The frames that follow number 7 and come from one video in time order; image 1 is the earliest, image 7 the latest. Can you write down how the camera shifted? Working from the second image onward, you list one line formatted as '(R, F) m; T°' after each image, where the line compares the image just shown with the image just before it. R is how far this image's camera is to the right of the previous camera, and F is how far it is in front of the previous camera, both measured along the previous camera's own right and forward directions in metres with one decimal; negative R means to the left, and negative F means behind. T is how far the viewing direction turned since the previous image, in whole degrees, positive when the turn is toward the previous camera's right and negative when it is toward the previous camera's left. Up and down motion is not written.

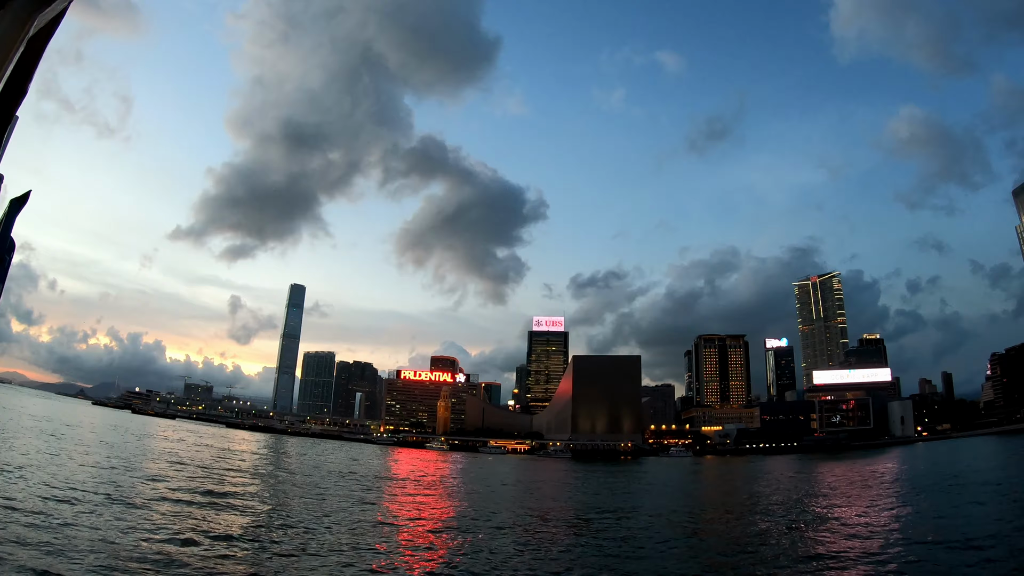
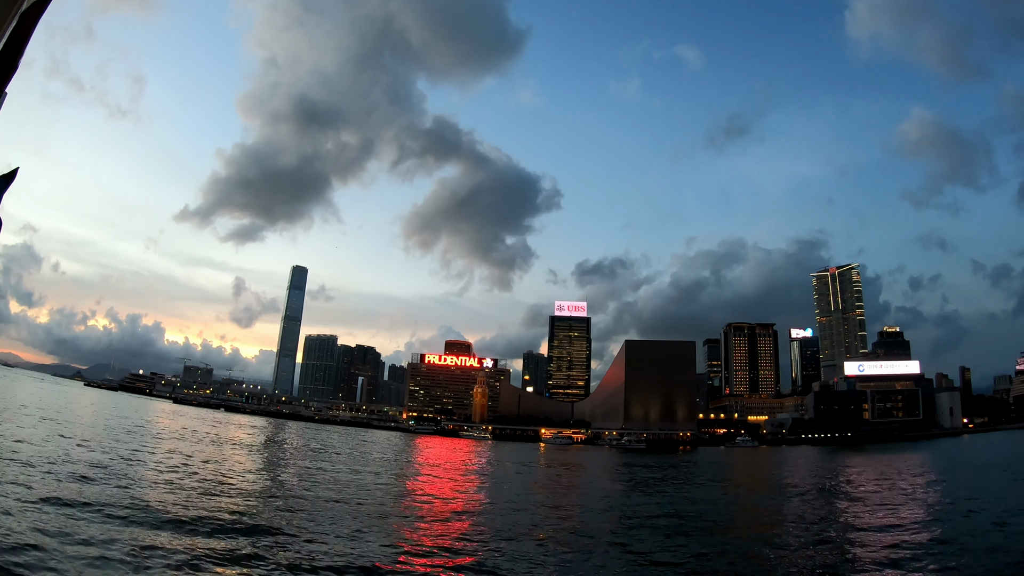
(-3.9, +1.1) m; 0°
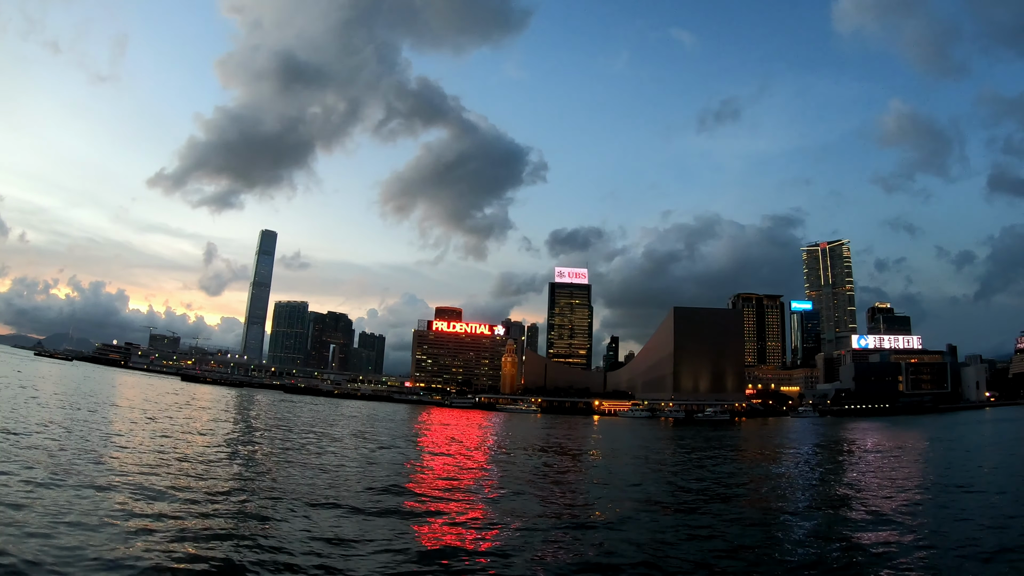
(-5.7, +1.1) m; +4°
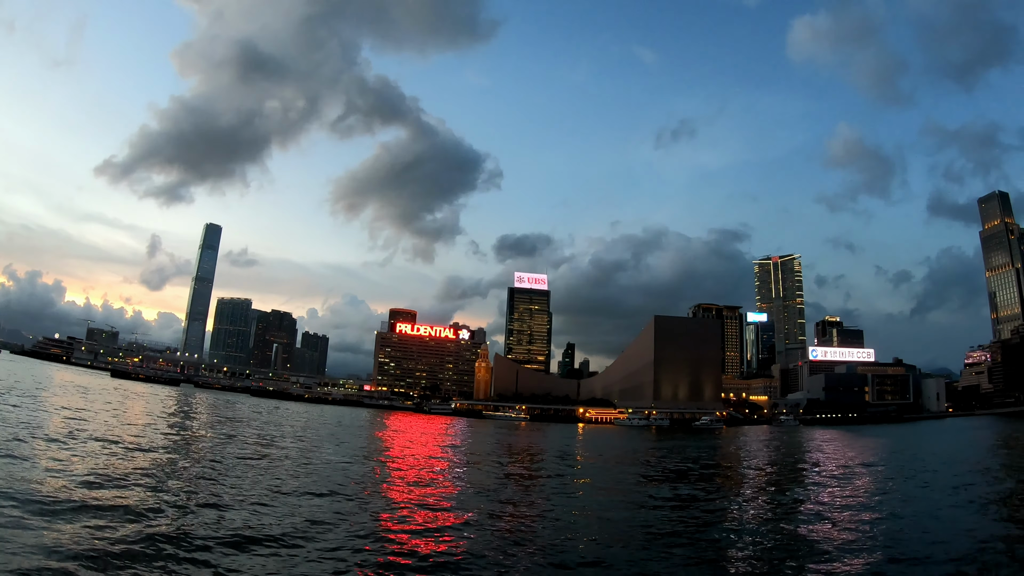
(-2.4, +0.7) m; +5°
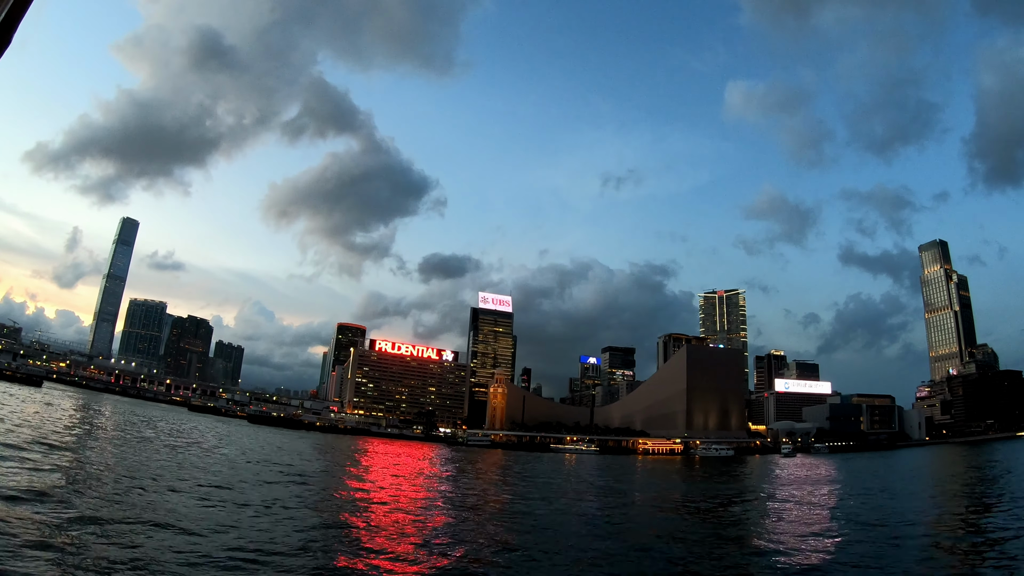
(-8.3, +0.8) m; +8°
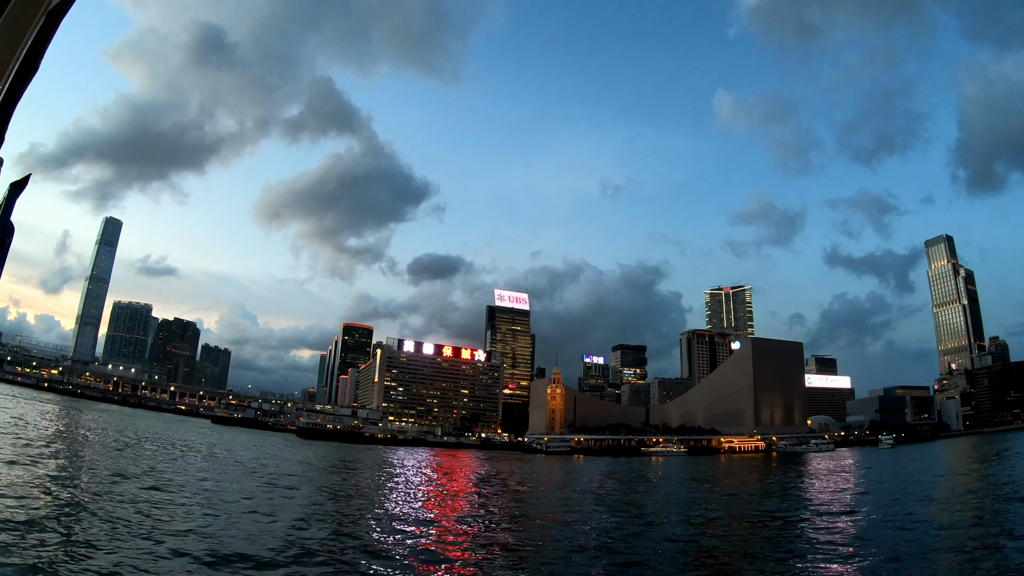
(-5.4, +0.8) m; +2°
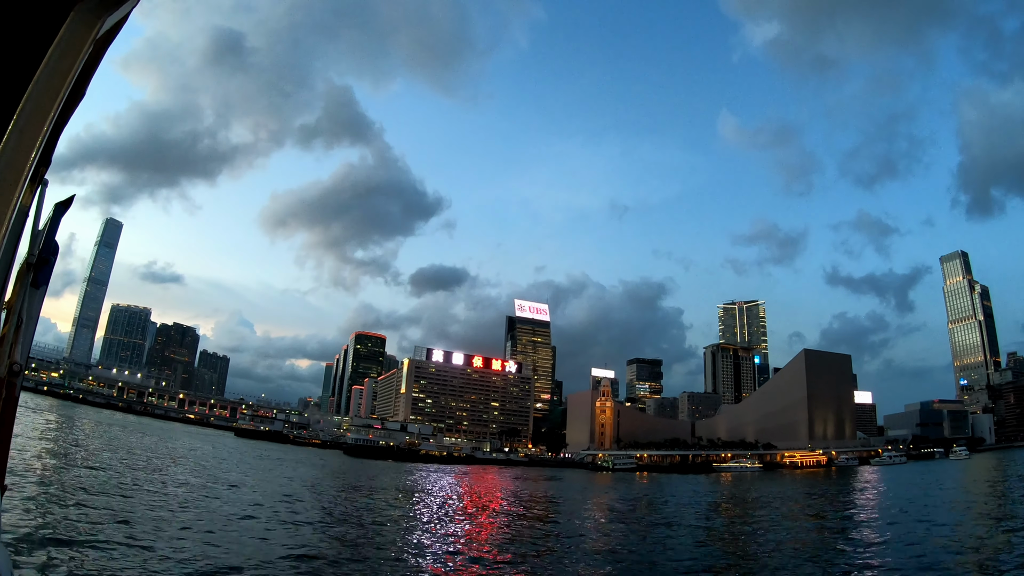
(-3.8, +0.3) m; 0°
